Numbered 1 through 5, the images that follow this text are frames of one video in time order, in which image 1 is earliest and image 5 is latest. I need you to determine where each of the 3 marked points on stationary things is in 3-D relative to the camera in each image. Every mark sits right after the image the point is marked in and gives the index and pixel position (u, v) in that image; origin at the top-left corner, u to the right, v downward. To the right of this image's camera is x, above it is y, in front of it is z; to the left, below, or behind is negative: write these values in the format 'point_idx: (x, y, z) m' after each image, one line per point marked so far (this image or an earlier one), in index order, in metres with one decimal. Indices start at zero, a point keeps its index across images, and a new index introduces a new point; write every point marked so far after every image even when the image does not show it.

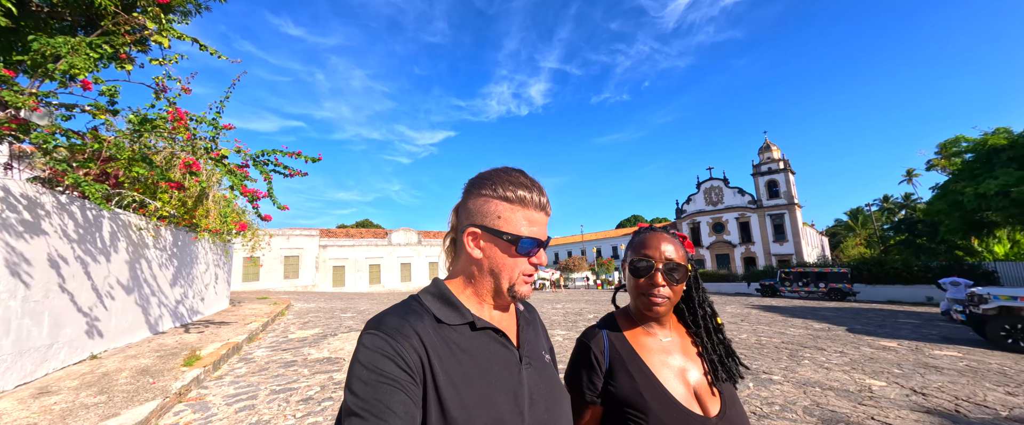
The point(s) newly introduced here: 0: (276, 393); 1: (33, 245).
0: (-2.7, -2.1, +4.4) m
1: (-5.7, -0.4, +4.5) m
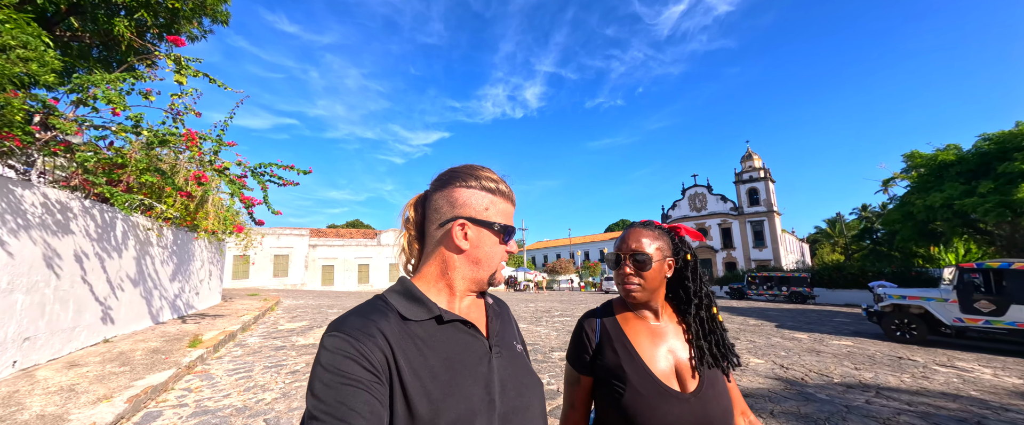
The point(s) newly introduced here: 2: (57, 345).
0: (-3.4, -2.1, +5.3) m
1: (-6.3, -0.4, +5.4) m
2: (-6.4, -1.9, +5.3) m
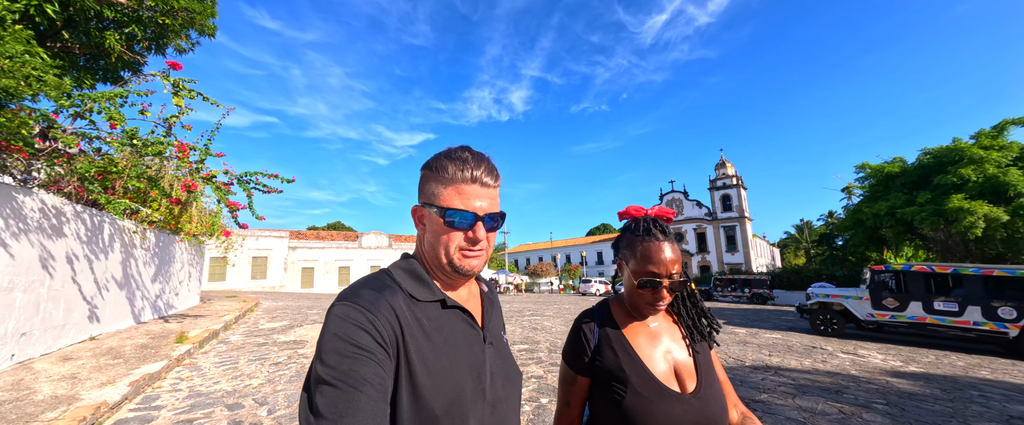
0: (-3.9, -2.2, +5.7) m
1: (-6.9, -0.5, +5.7) m
2: (-6.9, -1.9, +5.7) m
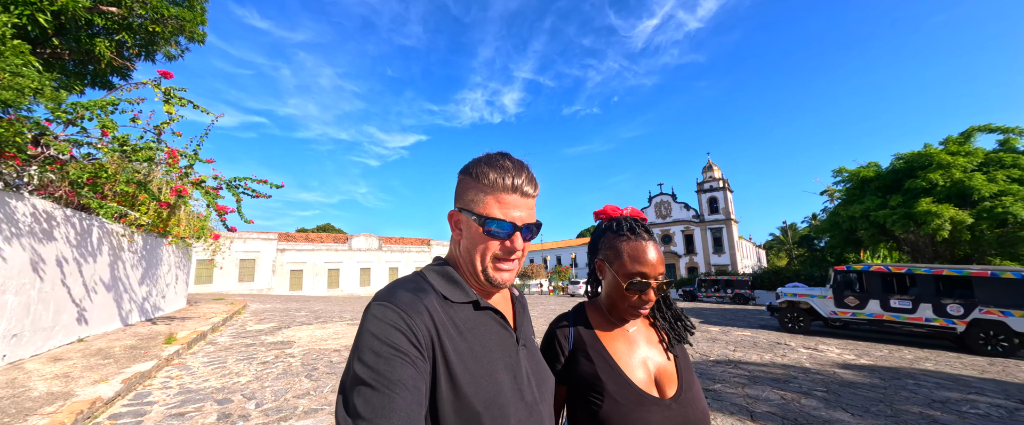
0: (-4.2, -2.3, +5.9) m
1: (-7.2, -0.5, +5.9) m
2: (-7.3, -2.0, +5.8) m
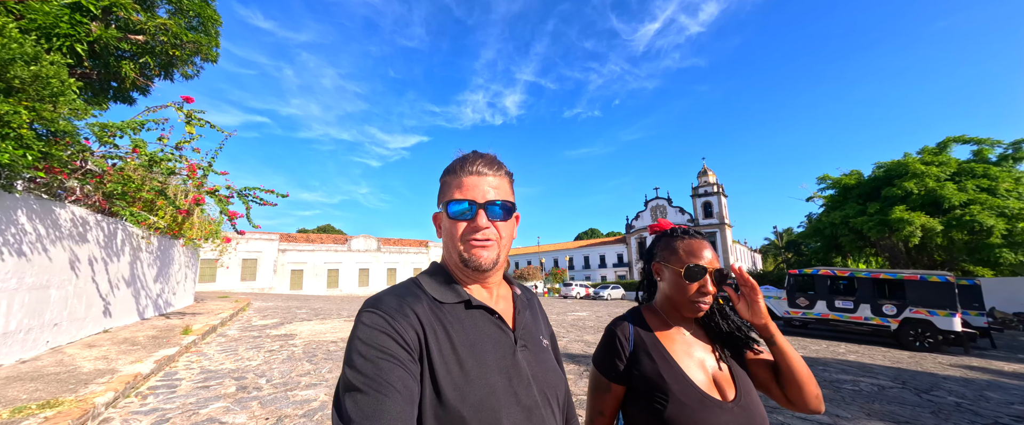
0: (-4.6, -2.4, +6.8) m
1: (-7.6, -0.6, +6.7) m
2: (-7.7, -2.1, +6.7) m
